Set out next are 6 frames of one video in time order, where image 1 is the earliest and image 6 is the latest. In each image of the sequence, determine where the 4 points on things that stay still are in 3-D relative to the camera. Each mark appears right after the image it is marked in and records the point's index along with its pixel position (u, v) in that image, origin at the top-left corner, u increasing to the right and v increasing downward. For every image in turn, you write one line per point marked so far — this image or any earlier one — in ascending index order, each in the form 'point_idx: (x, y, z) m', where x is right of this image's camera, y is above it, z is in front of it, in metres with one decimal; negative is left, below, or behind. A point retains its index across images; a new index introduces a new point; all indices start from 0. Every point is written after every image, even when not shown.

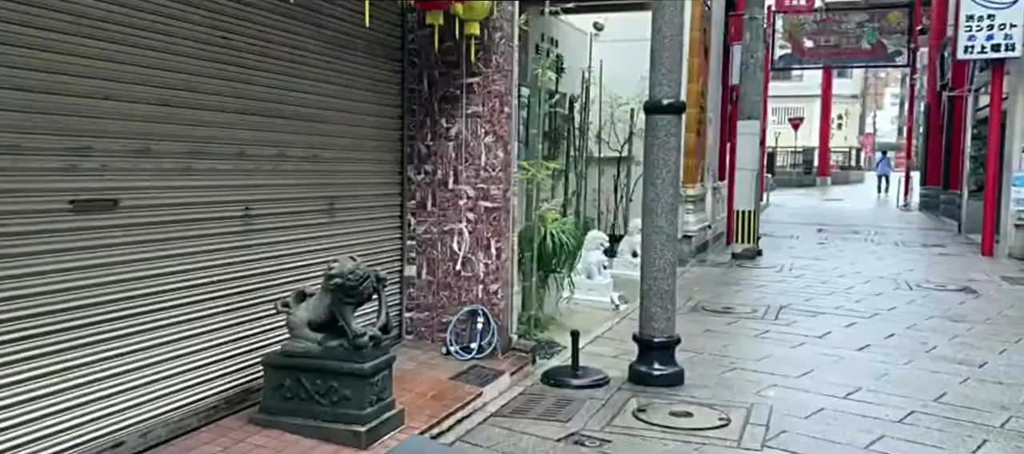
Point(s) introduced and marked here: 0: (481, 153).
0: (-0.2, +0.4, +5.2) m
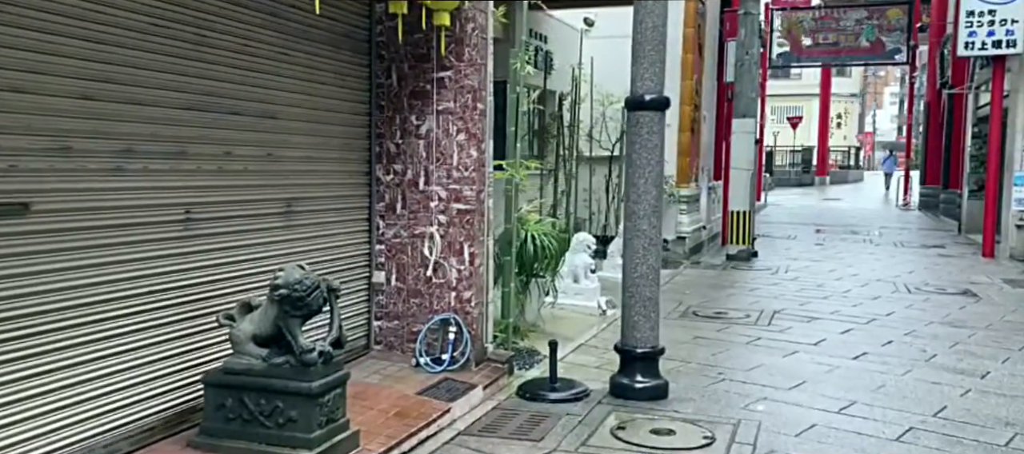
0: (-0.3, +0.4, +4.9) m
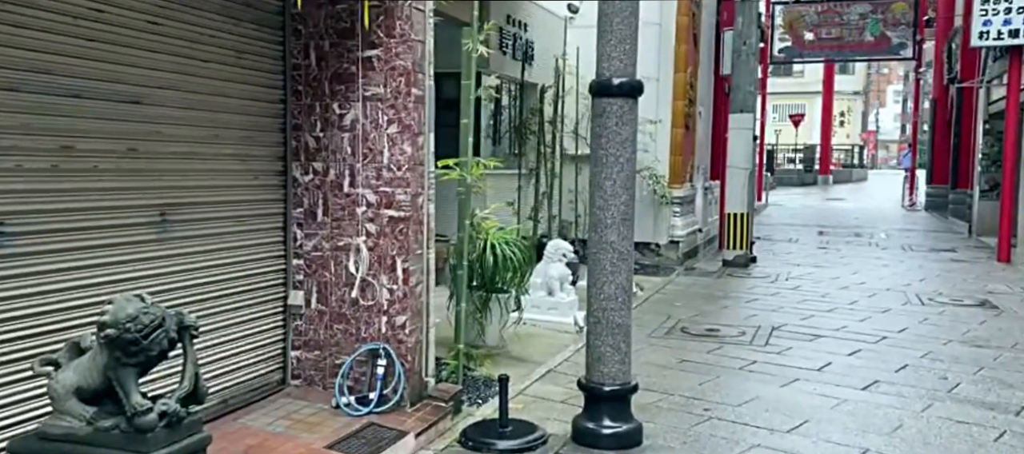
0: (-0.6, +0.4, +4.1) m
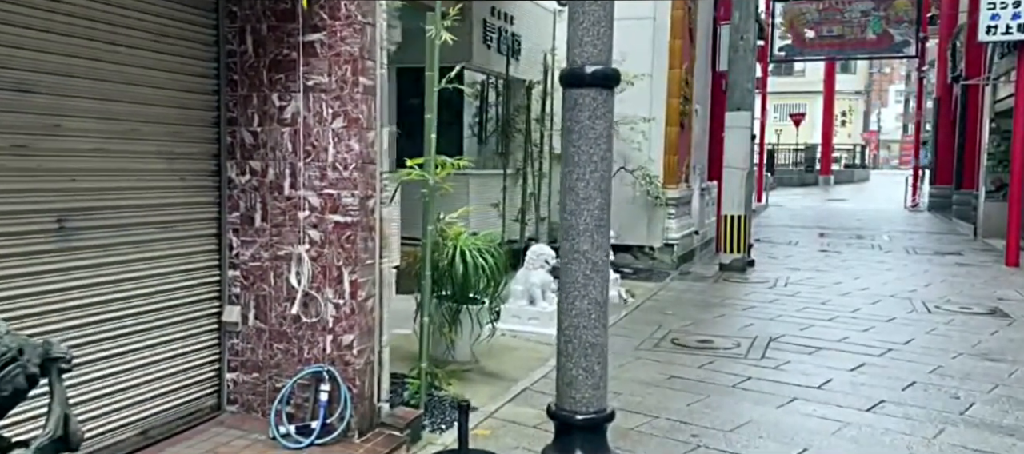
0: (-0.7, +0.3, +3.6) m
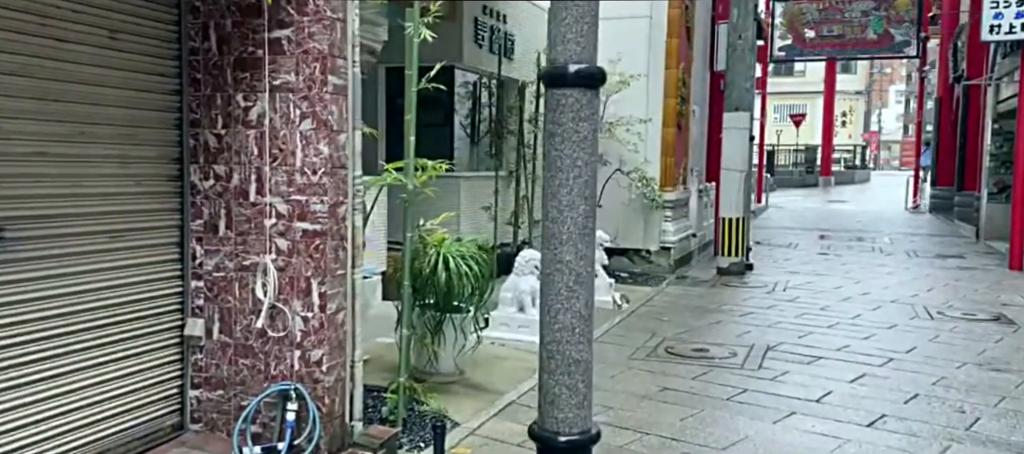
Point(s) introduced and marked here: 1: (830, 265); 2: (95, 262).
0: (-0.8, +0.3, +3.4) m
1: (+4.1, -0.5, +11.7) m
2: (-1.4, -0.1, +3.2) m
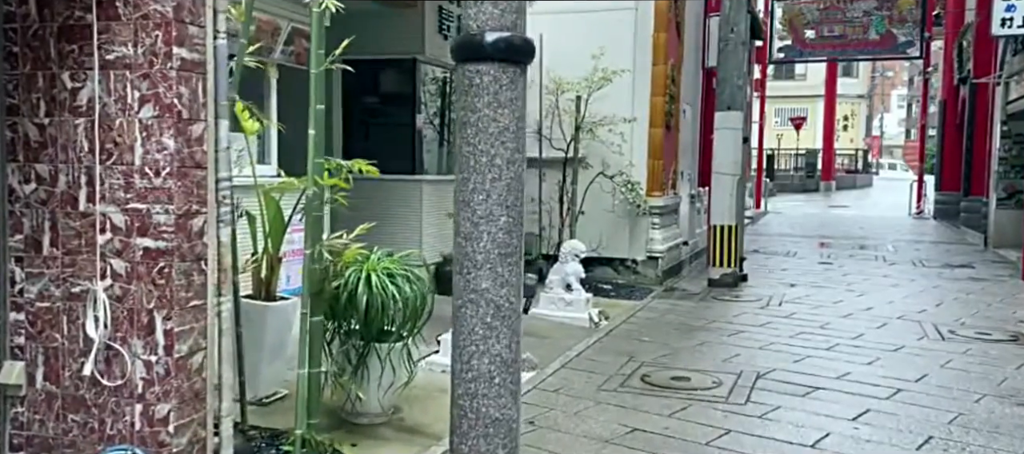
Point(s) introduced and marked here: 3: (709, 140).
0: (-1.1, +0.2, +2.6) m
1: (+3.8, -0.6, +10.9) m
2: (-1.7, -0.2, +2.4) m
3: (+2.6, +1.1, +12.1) m
